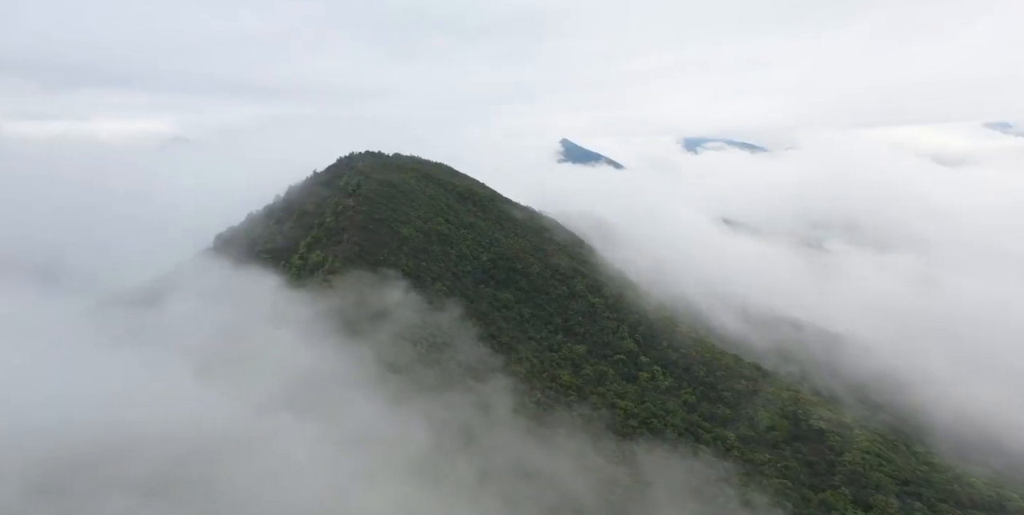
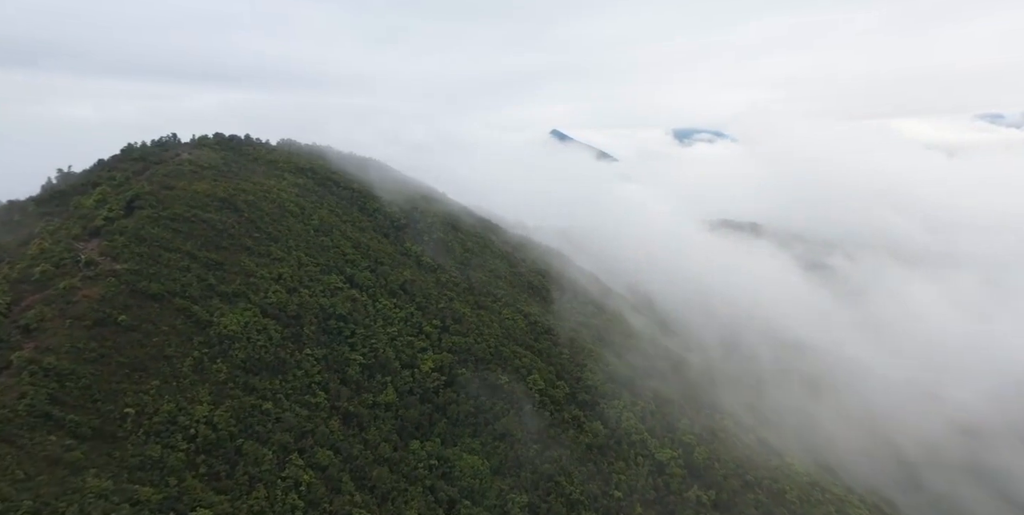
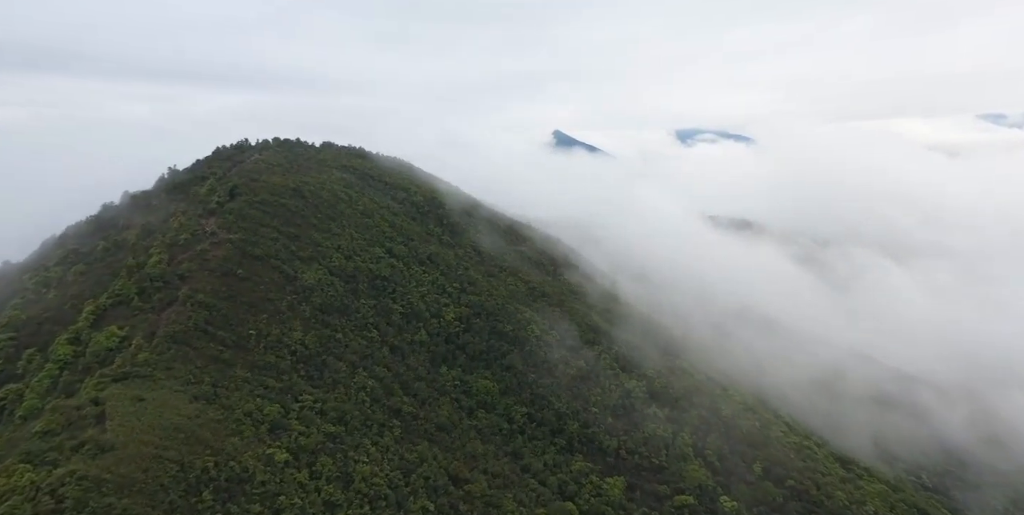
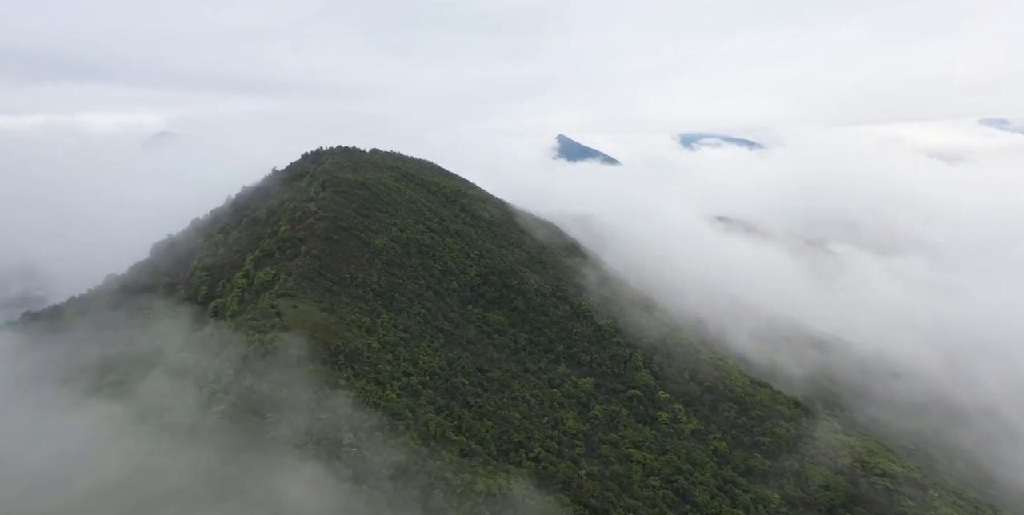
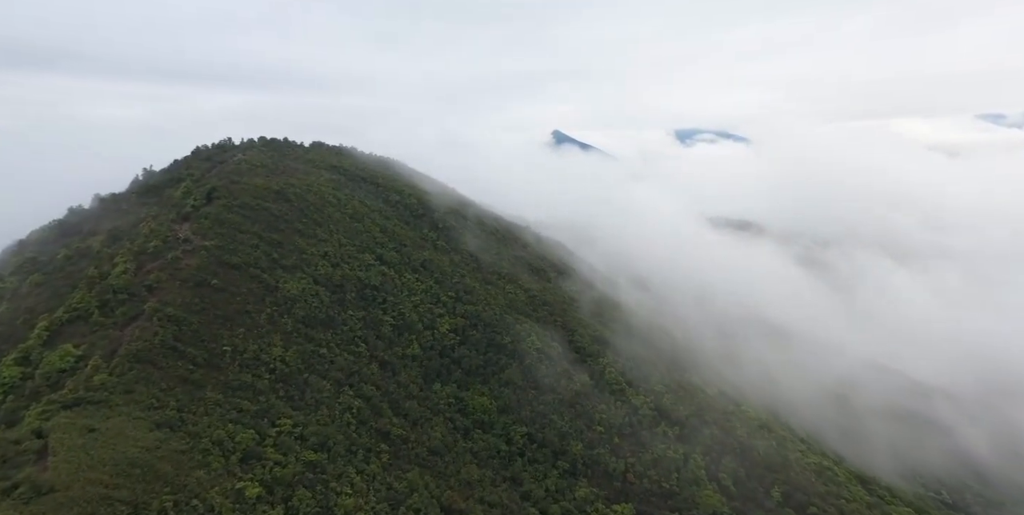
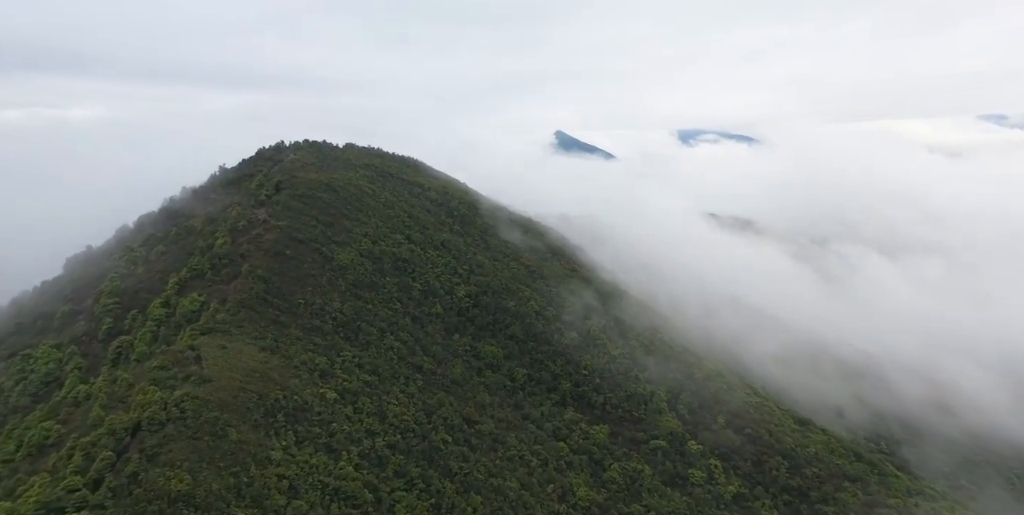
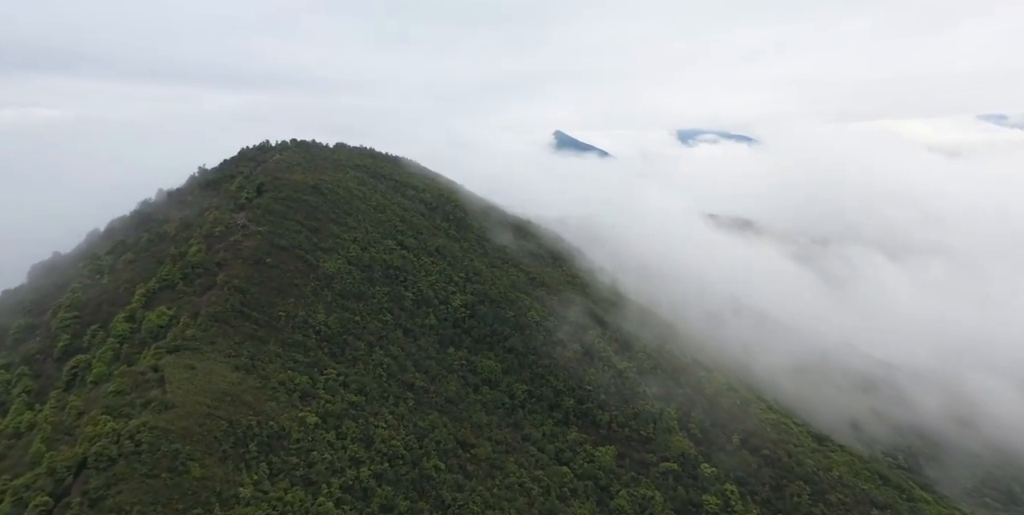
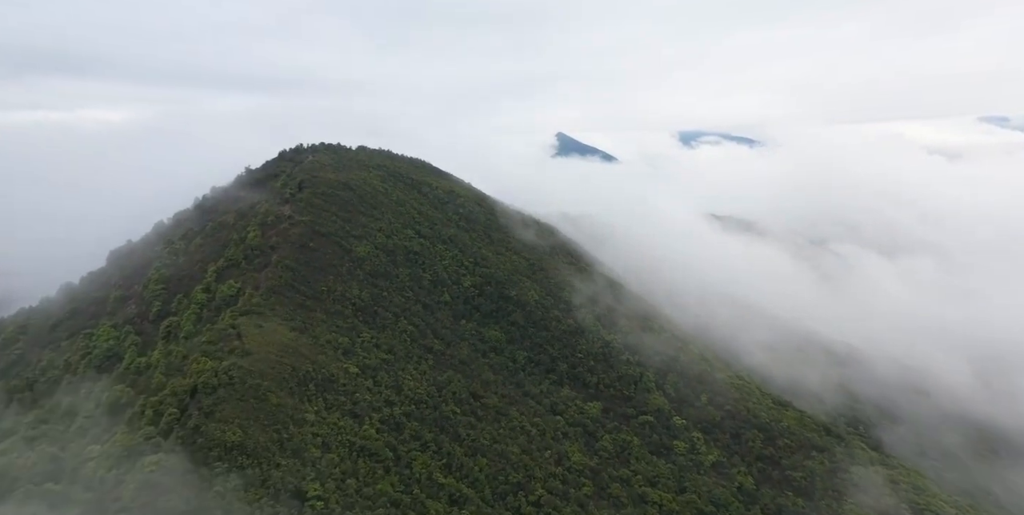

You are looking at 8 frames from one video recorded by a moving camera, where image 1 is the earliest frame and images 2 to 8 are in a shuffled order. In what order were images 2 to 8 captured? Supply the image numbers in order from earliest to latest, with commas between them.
4, 8, 6, 7, 3, 5, 2
